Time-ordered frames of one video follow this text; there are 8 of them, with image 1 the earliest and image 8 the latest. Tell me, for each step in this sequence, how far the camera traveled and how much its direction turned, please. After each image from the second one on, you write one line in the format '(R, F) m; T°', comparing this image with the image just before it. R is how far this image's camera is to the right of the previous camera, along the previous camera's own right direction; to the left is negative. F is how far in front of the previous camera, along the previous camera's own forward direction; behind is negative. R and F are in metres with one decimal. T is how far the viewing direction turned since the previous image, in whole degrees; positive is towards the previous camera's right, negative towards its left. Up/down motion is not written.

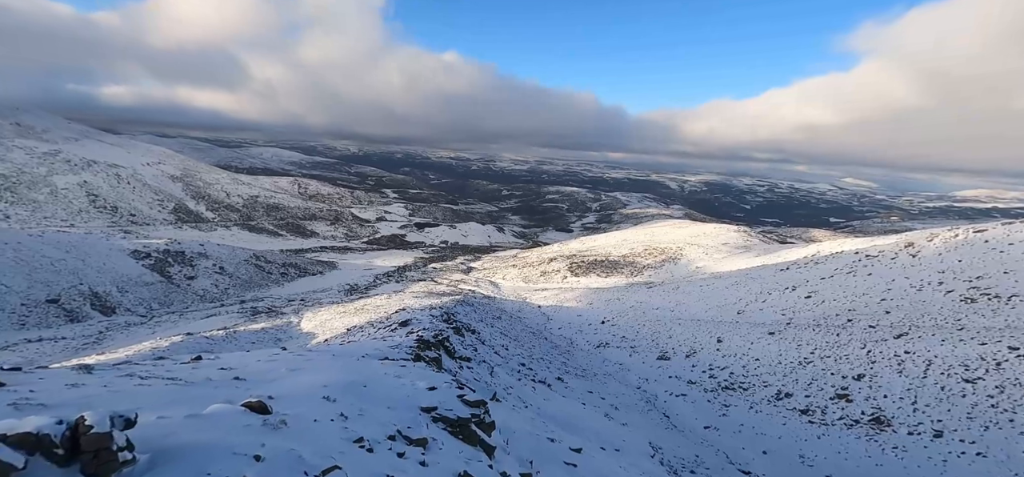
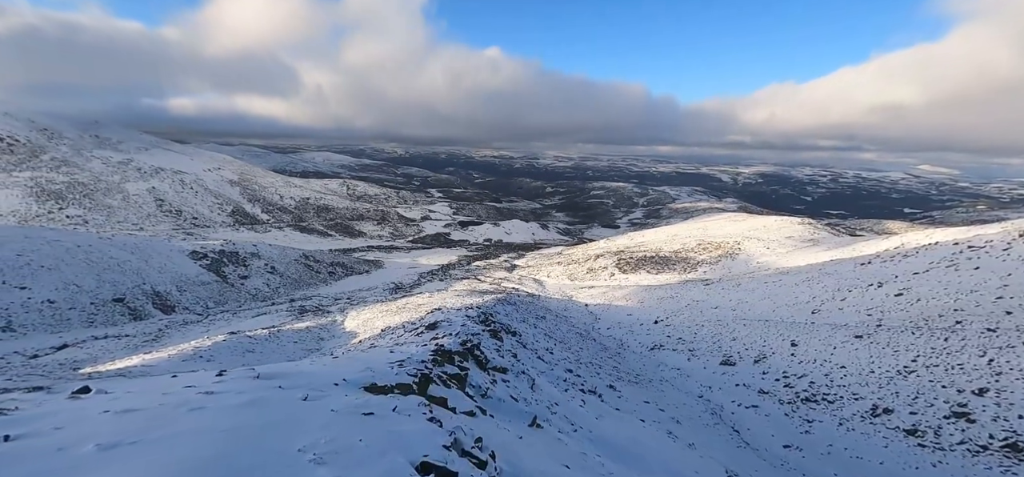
(+0.3, +1.5) m; -5°
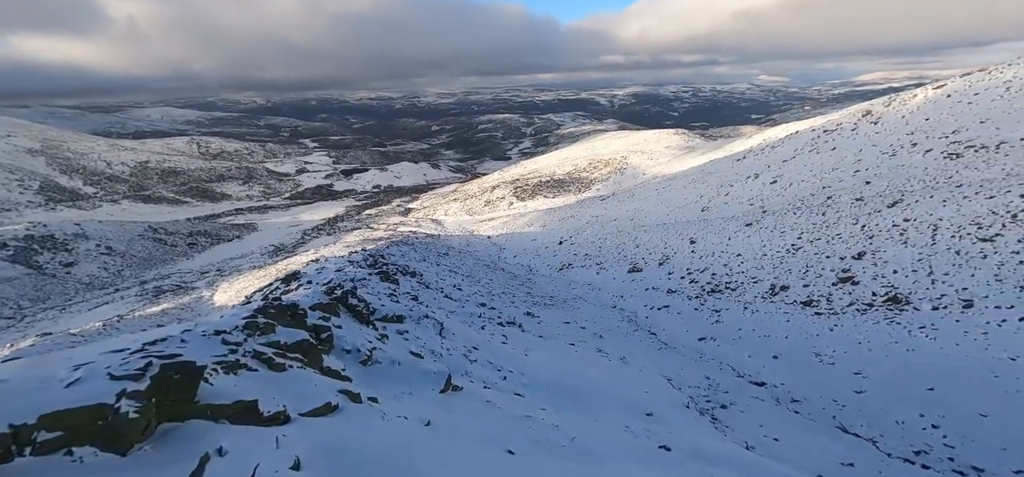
(+0.2, +2.2) m; +11°
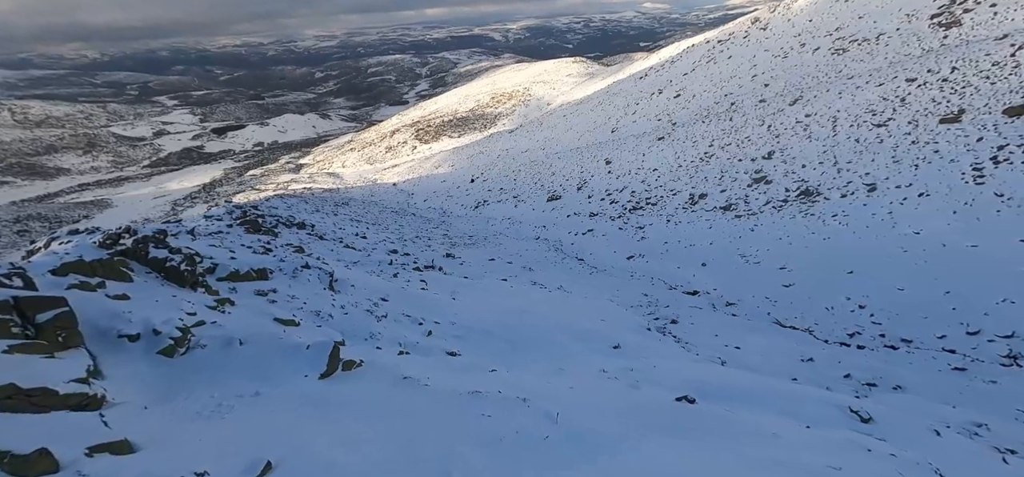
(0.0, +1.7) m; +10°
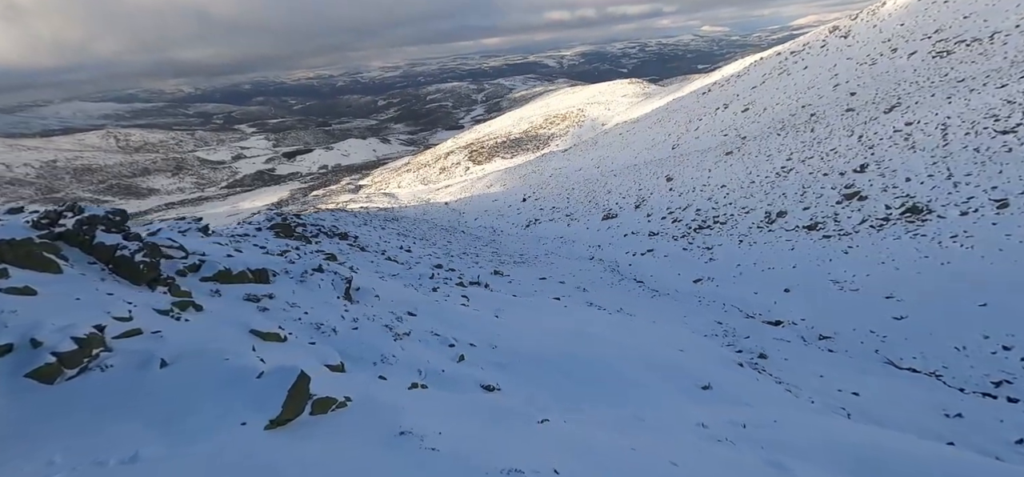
(-0.1, +1.0) m; -6°
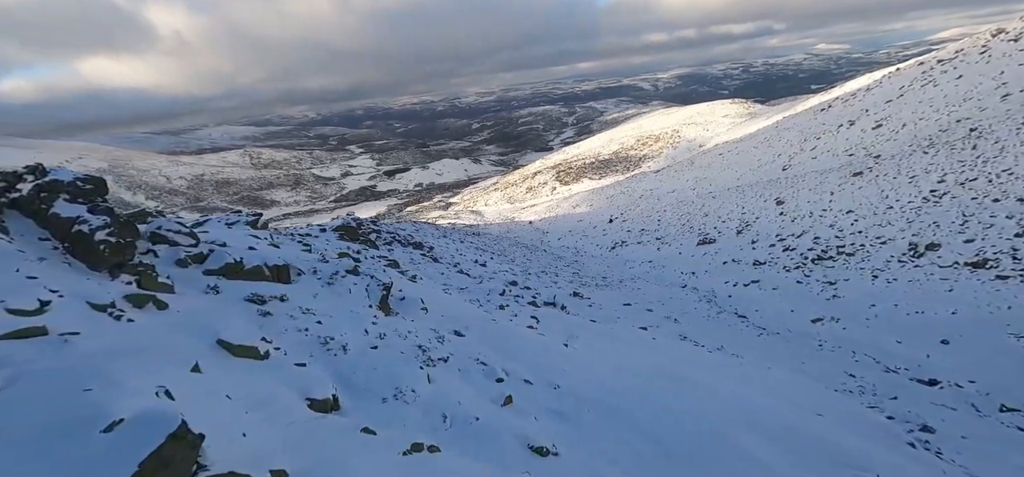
(+0.1, +0.8) m; -10°
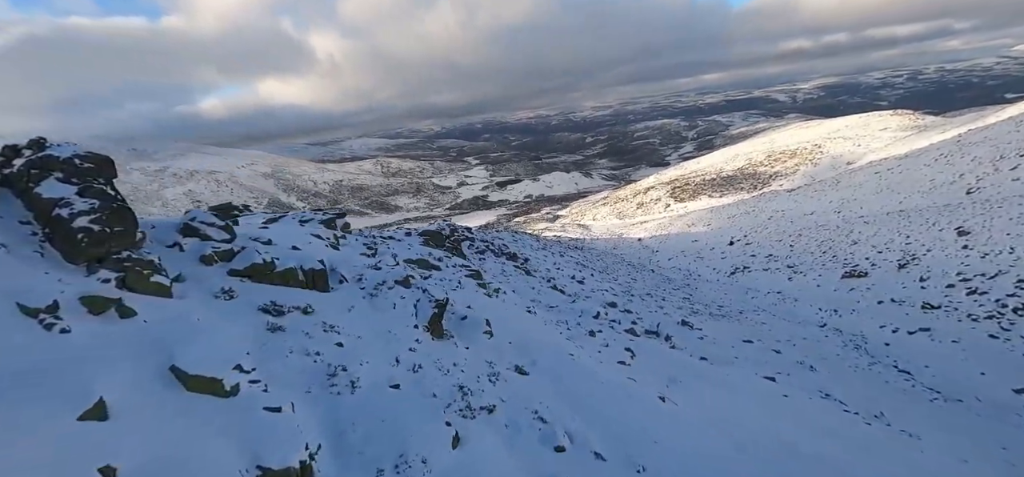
(+0.1, +0.7) m; -13°
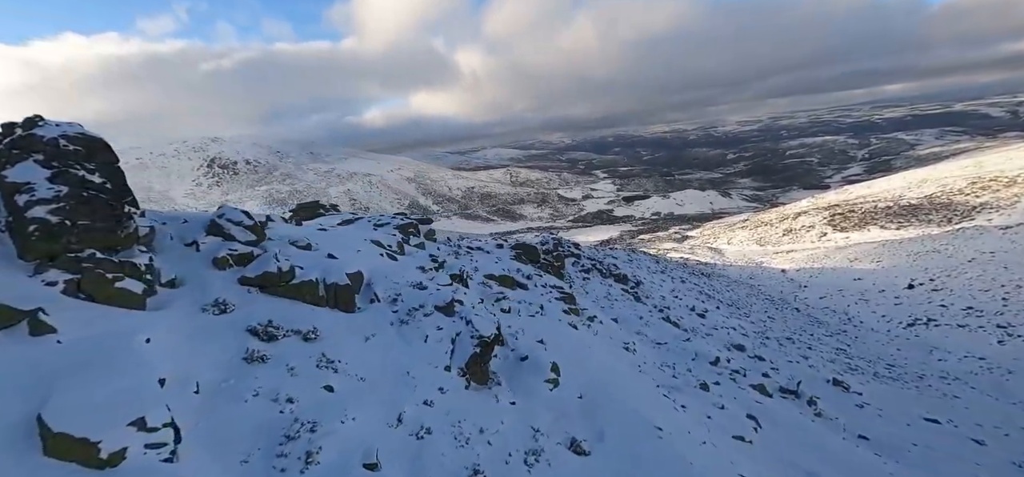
(+0.2, +0.7) m; -14°
